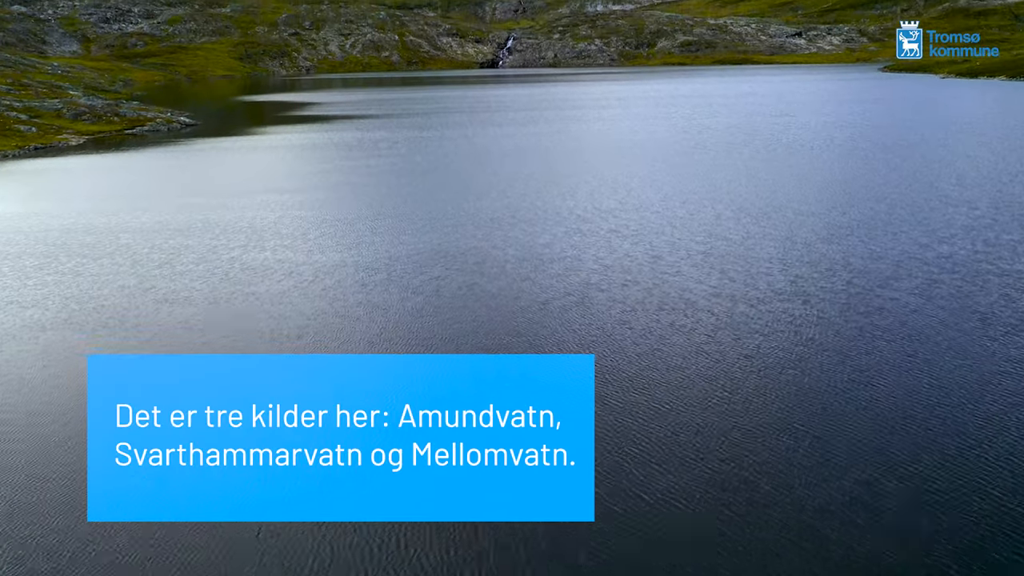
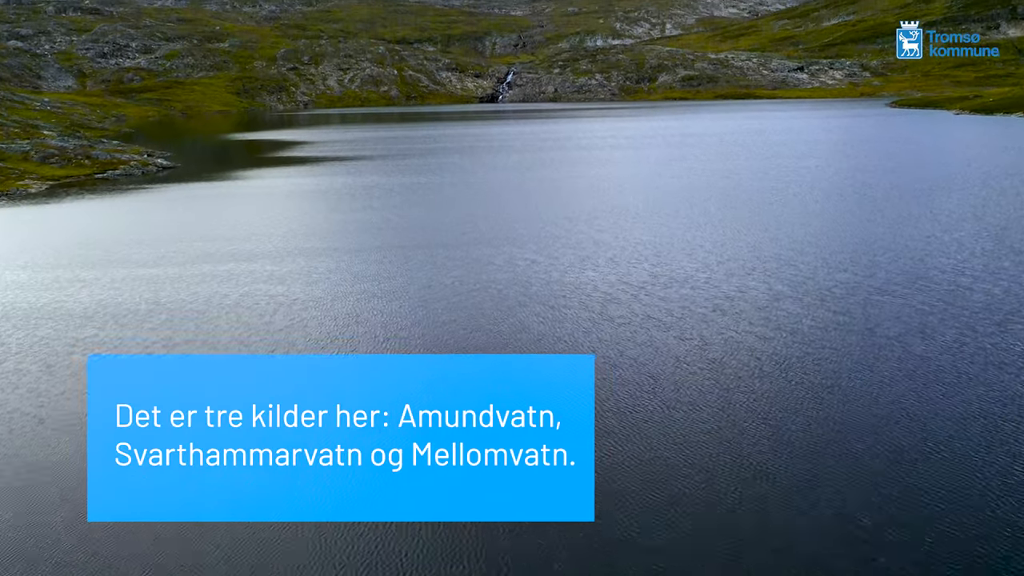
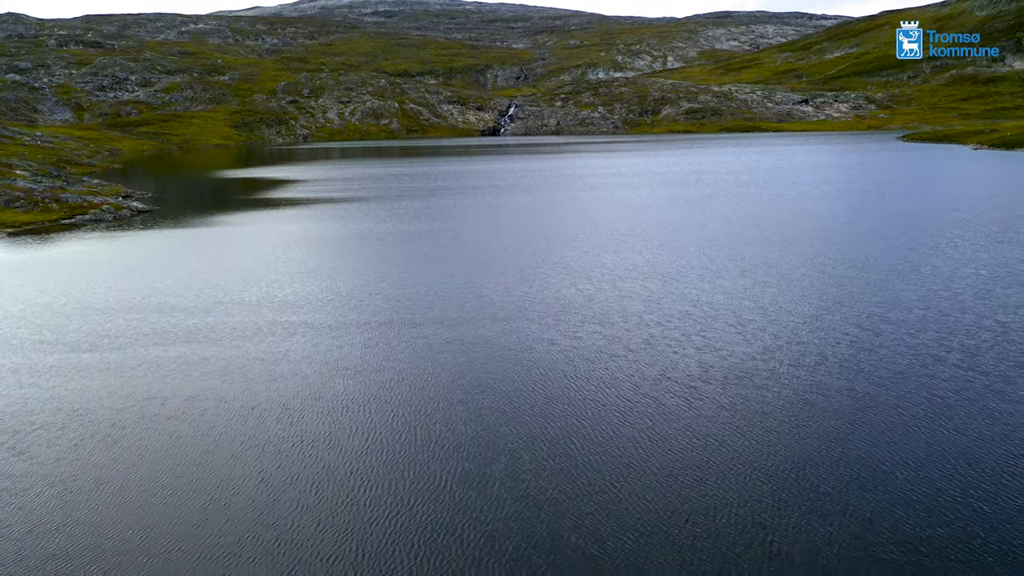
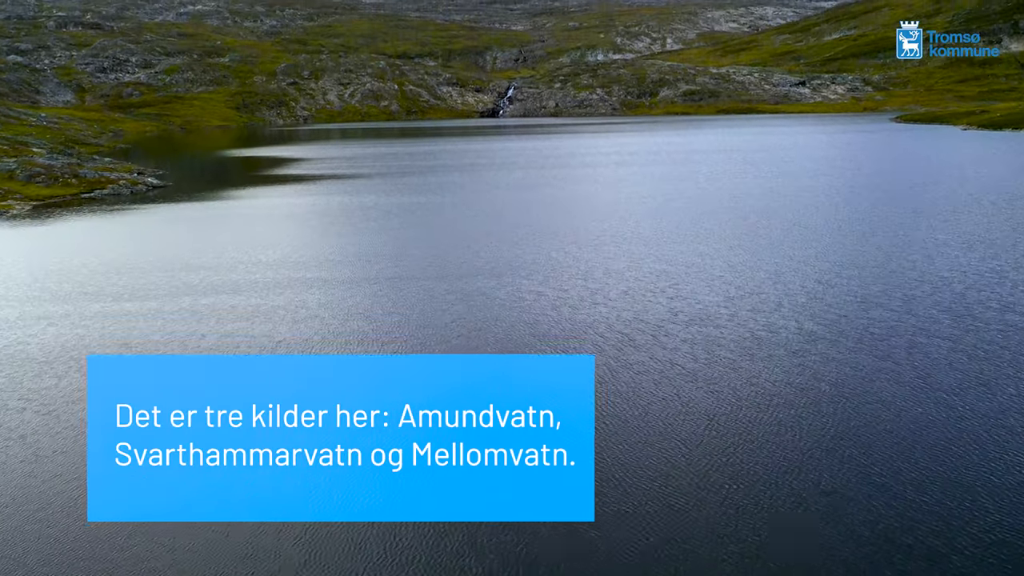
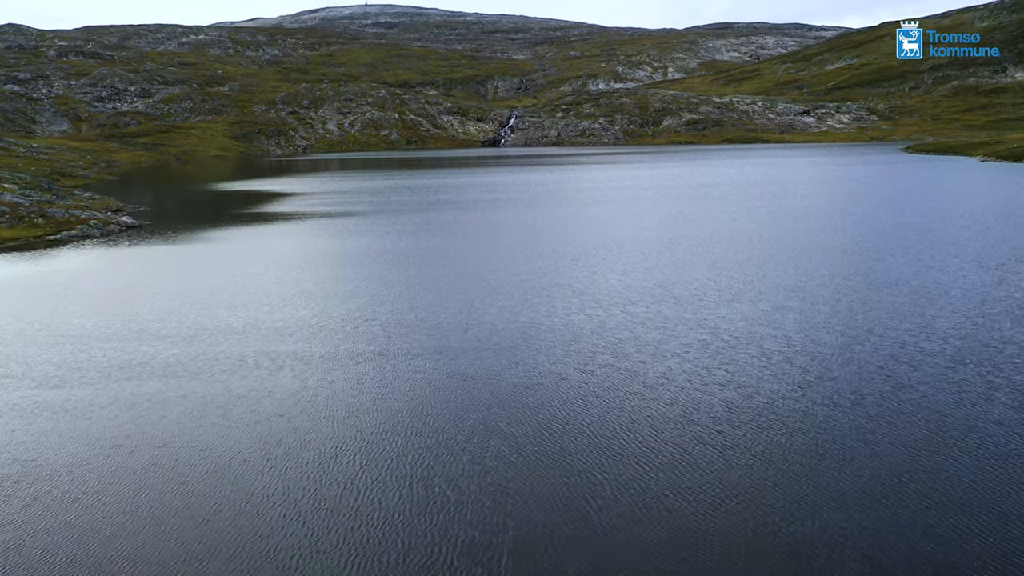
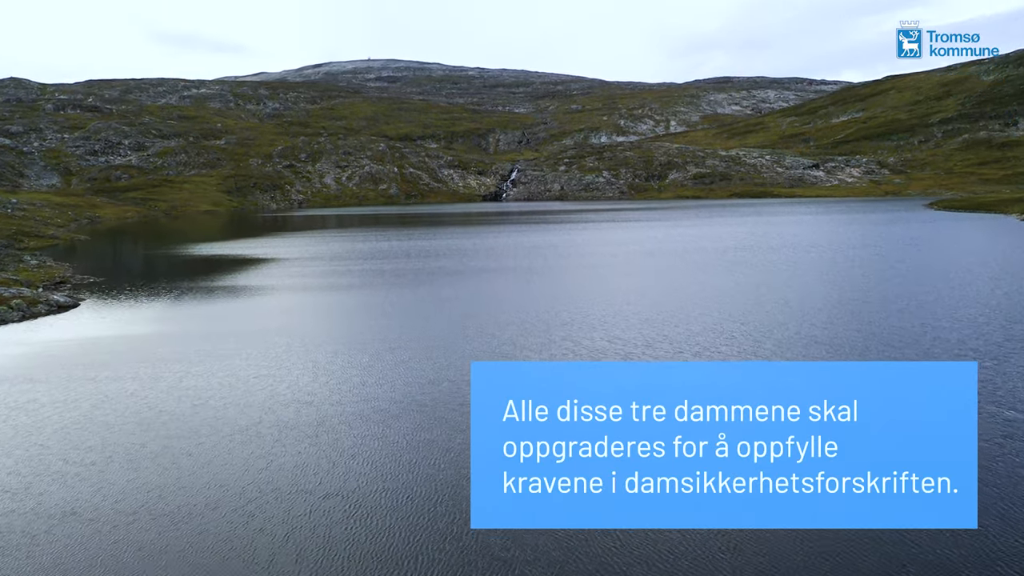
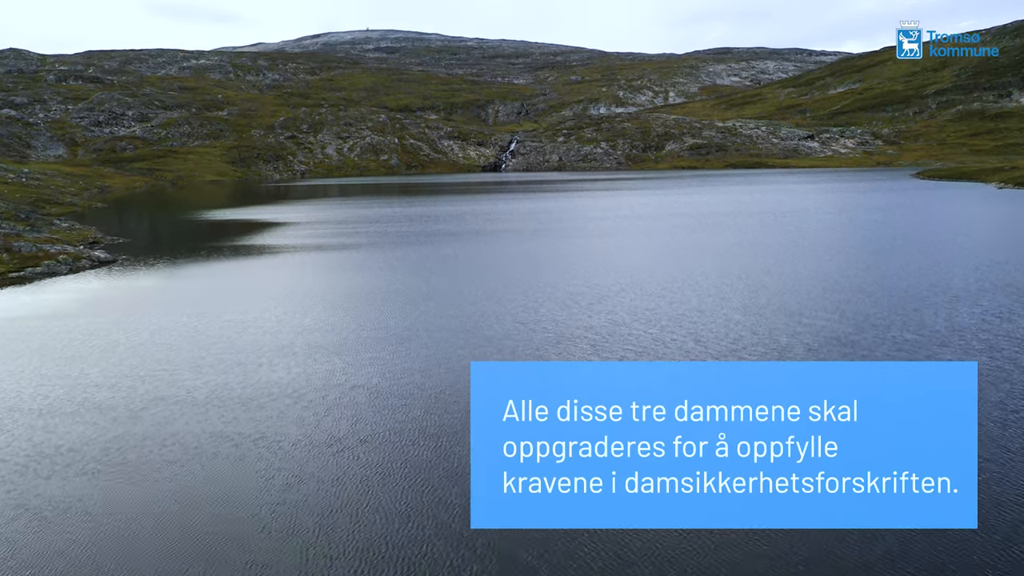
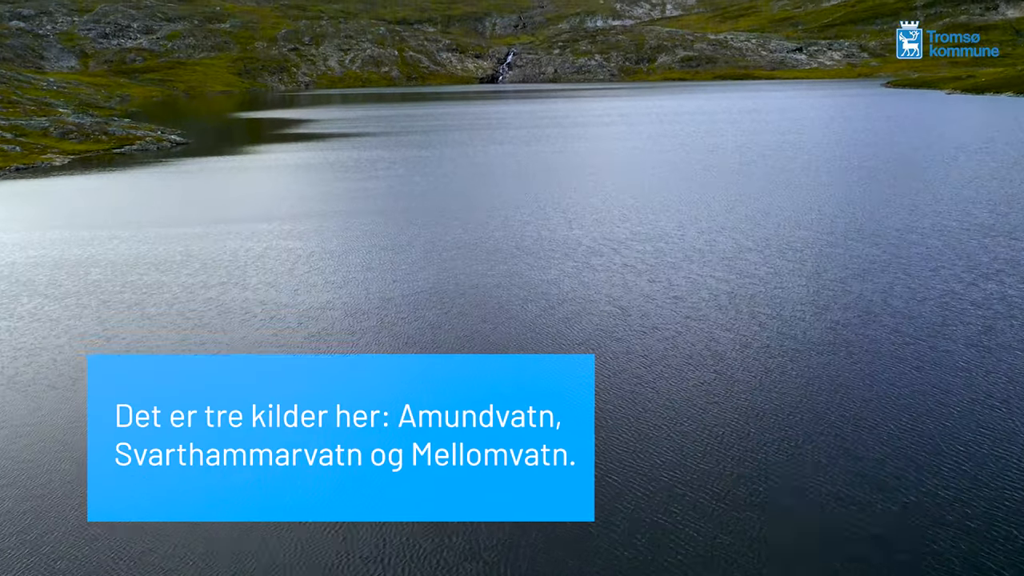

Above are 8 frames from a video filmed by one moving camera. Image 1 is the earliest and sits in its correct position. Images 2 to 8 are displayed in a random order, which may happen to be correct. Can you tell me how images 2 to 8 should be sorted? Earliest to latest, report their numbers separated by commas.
8, 2, 4, 3, 5, 7, 6
